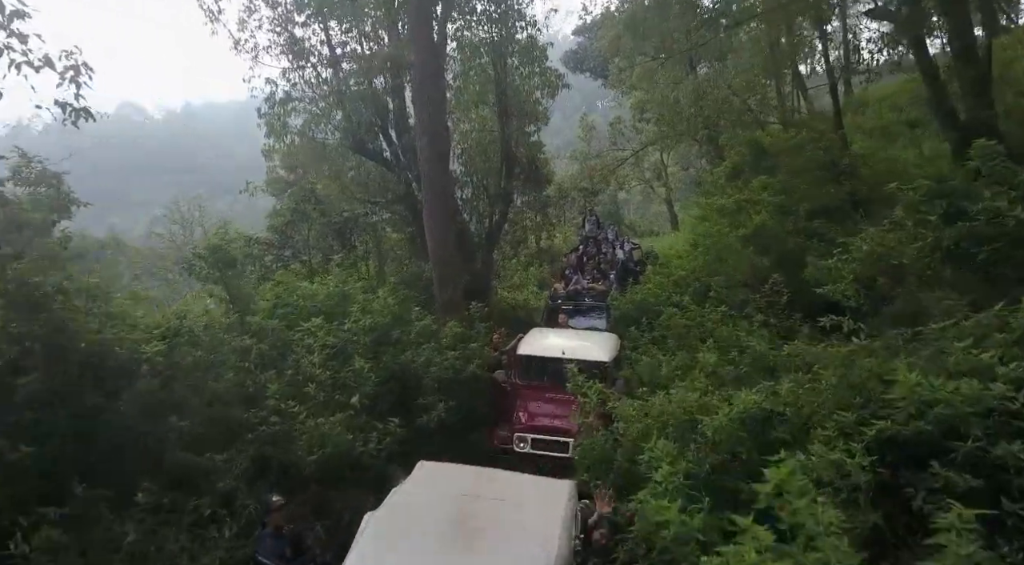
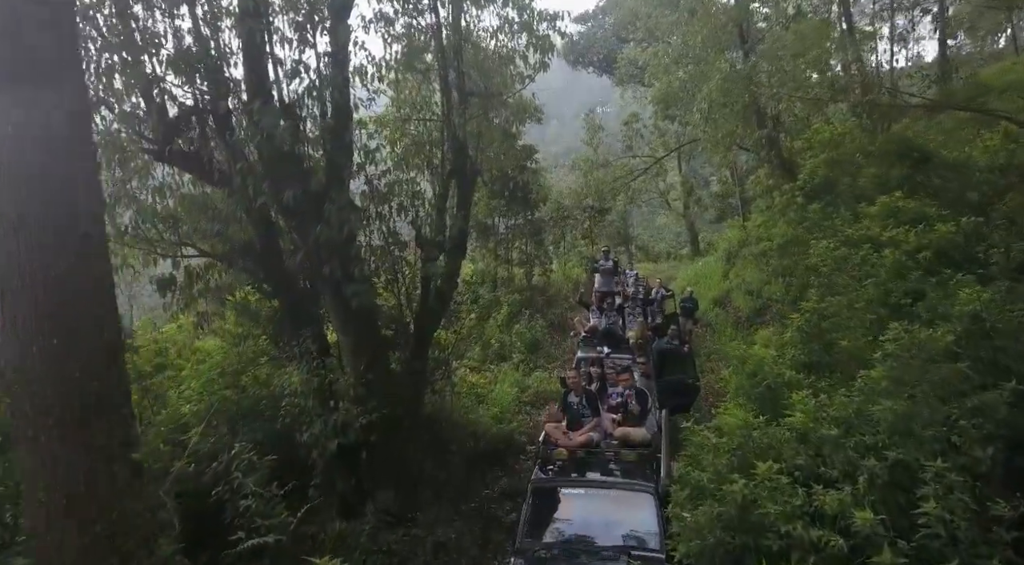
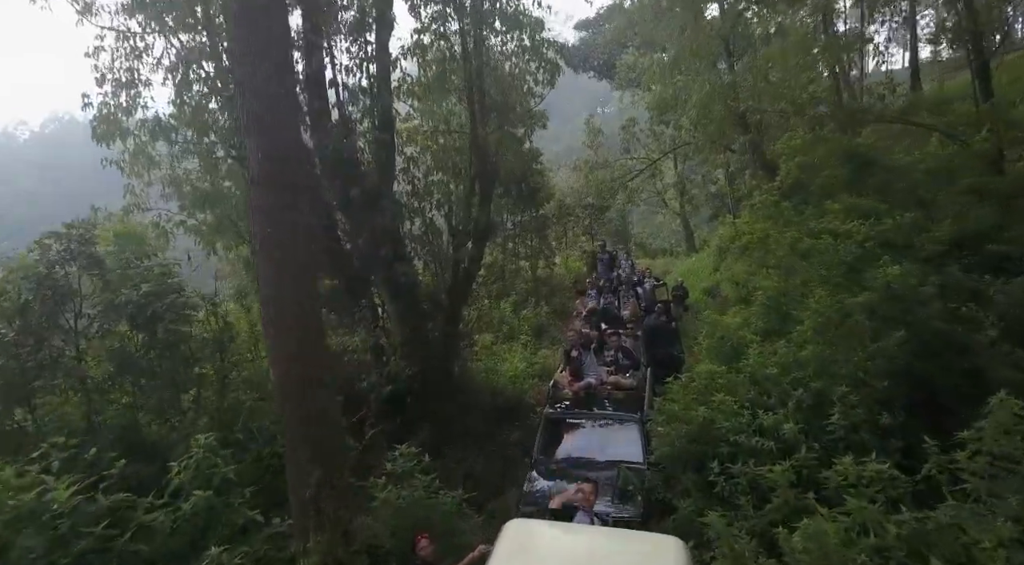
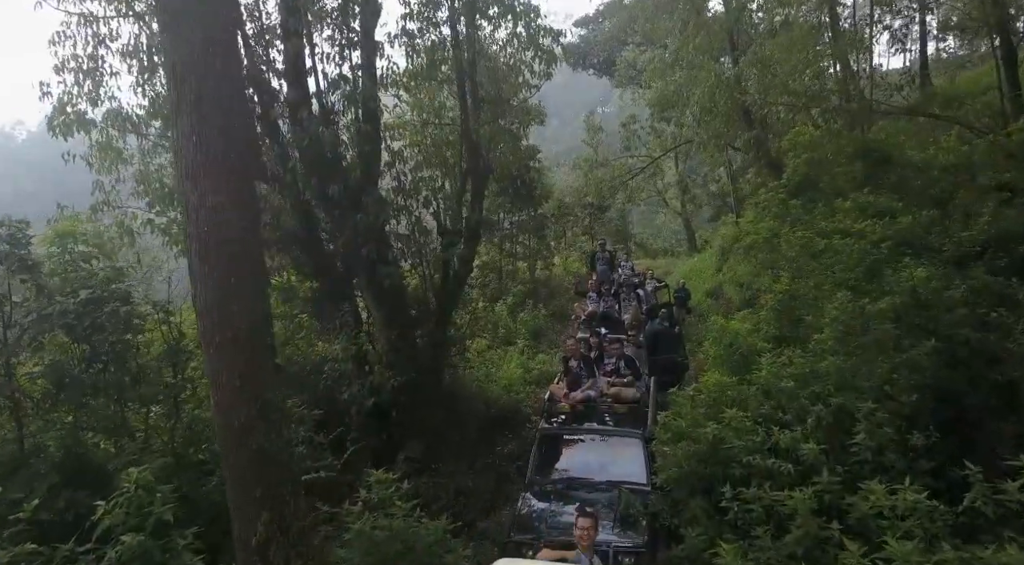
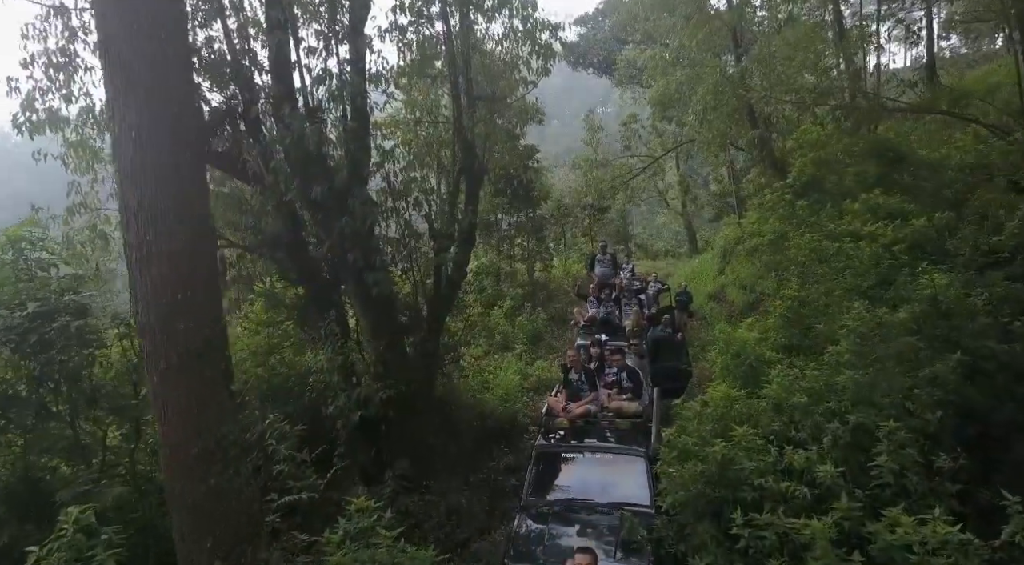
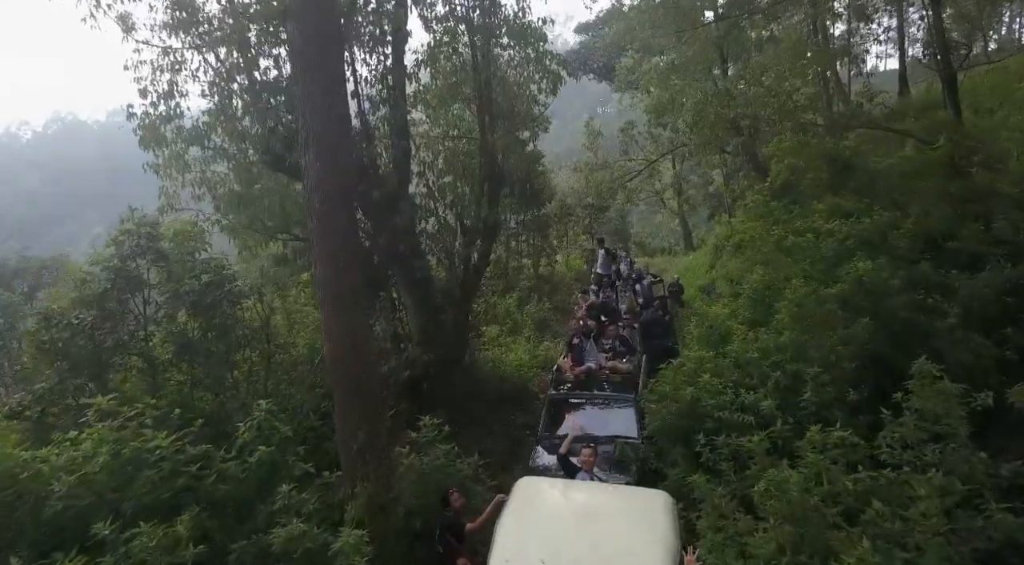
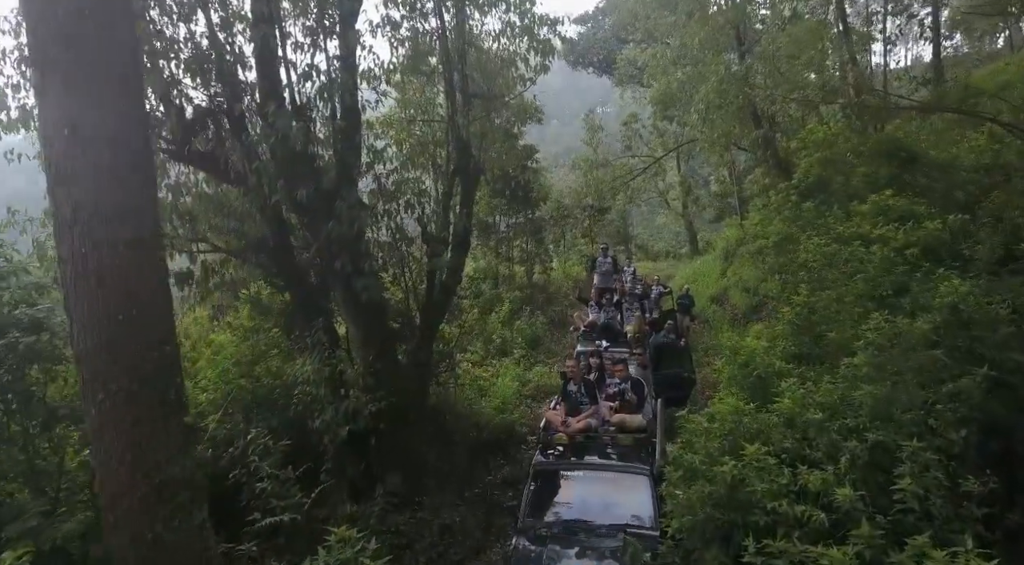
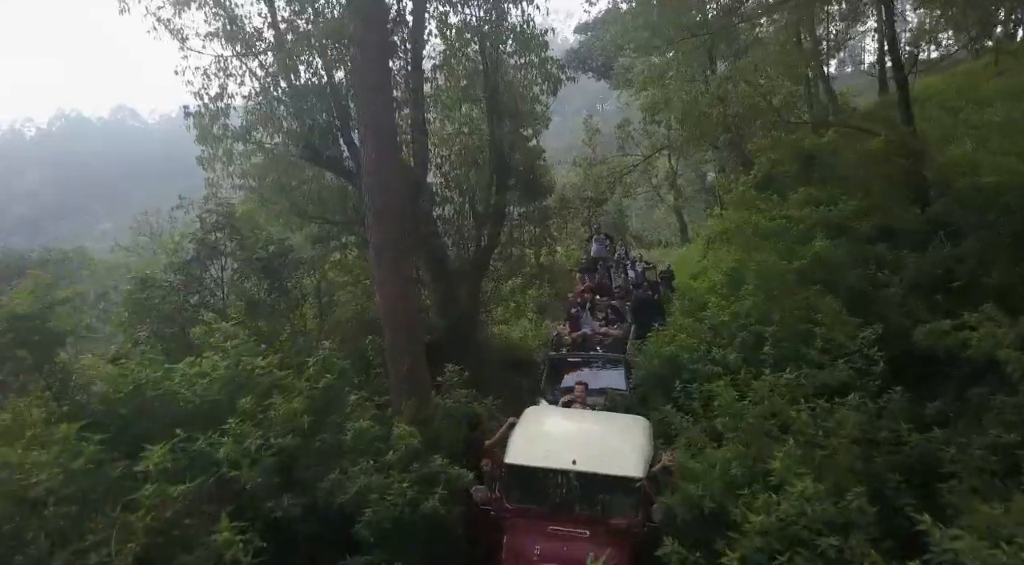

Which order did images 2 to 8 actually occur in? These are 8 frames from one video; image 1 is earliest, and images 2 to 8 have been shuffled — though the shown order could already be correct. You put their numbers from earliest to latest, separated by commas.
8, 6, 3, 4, 5, 7, 2
